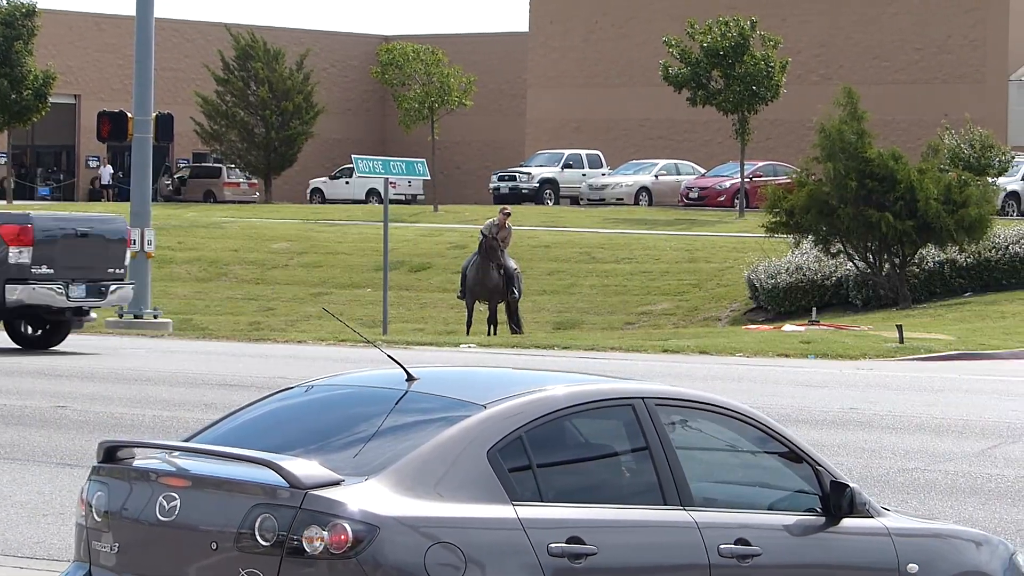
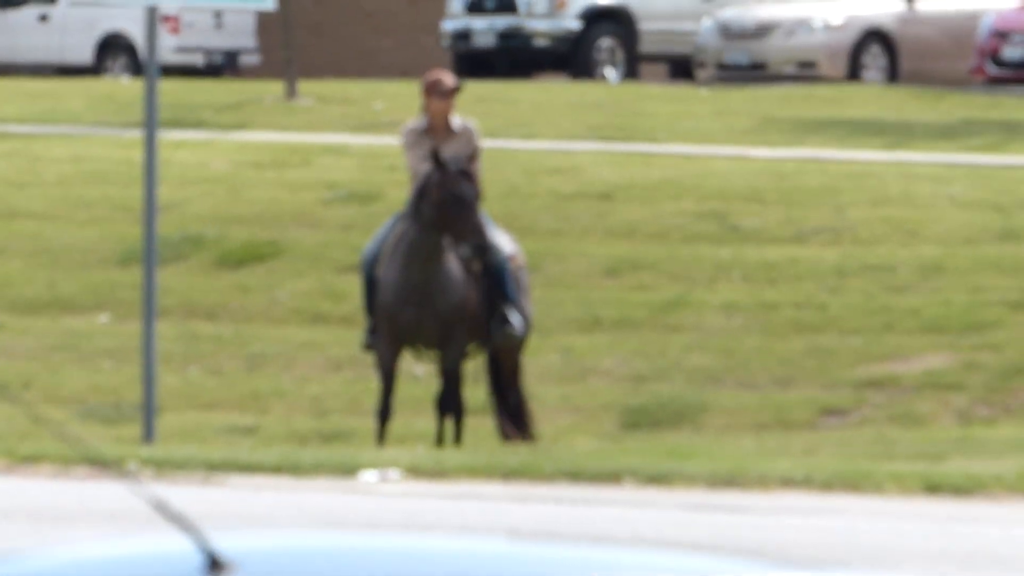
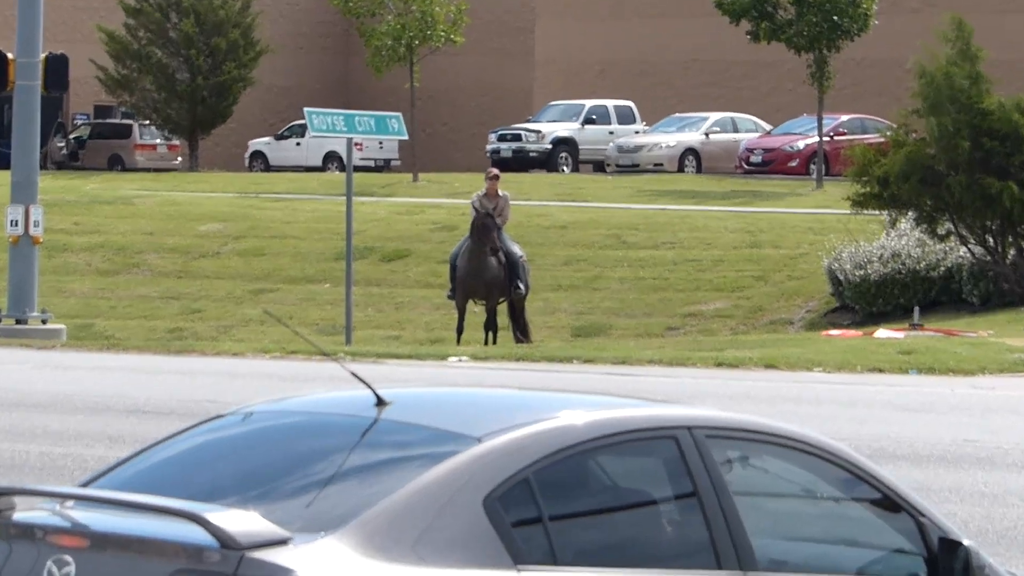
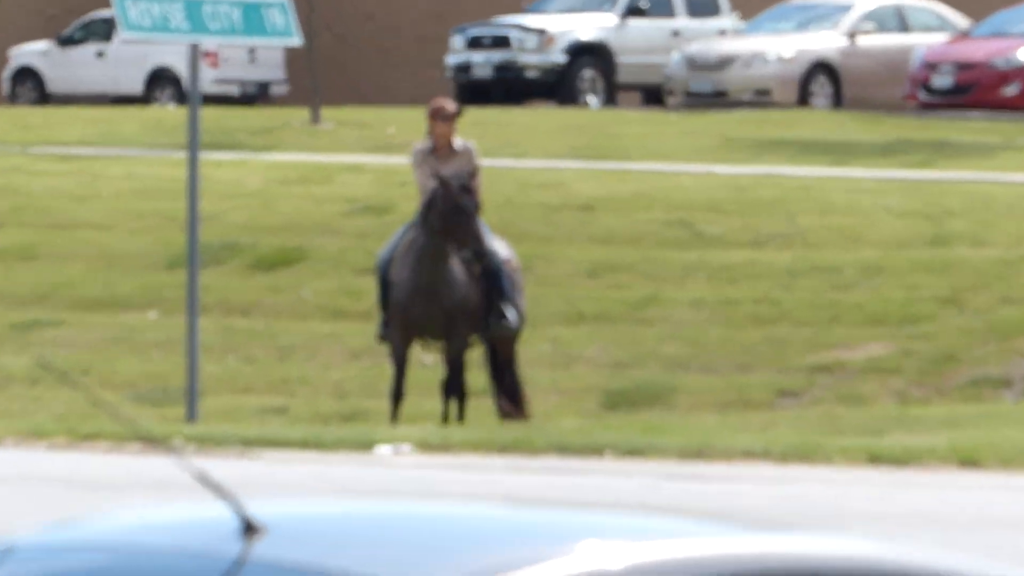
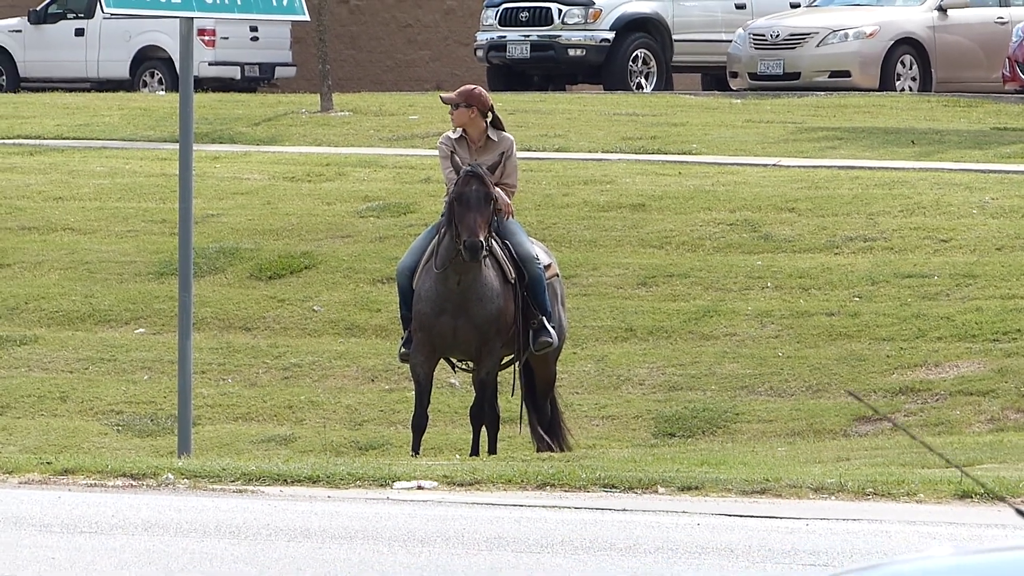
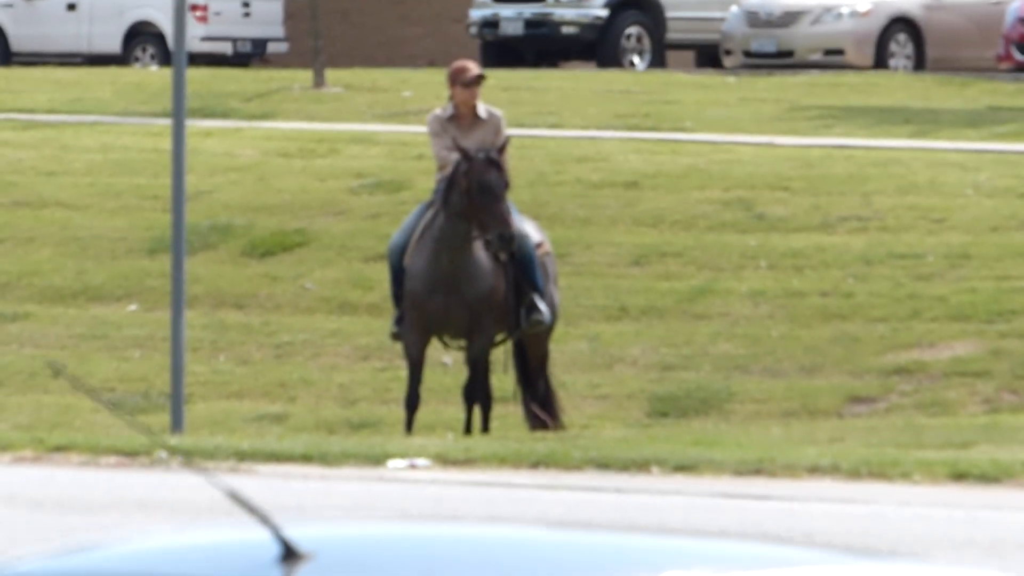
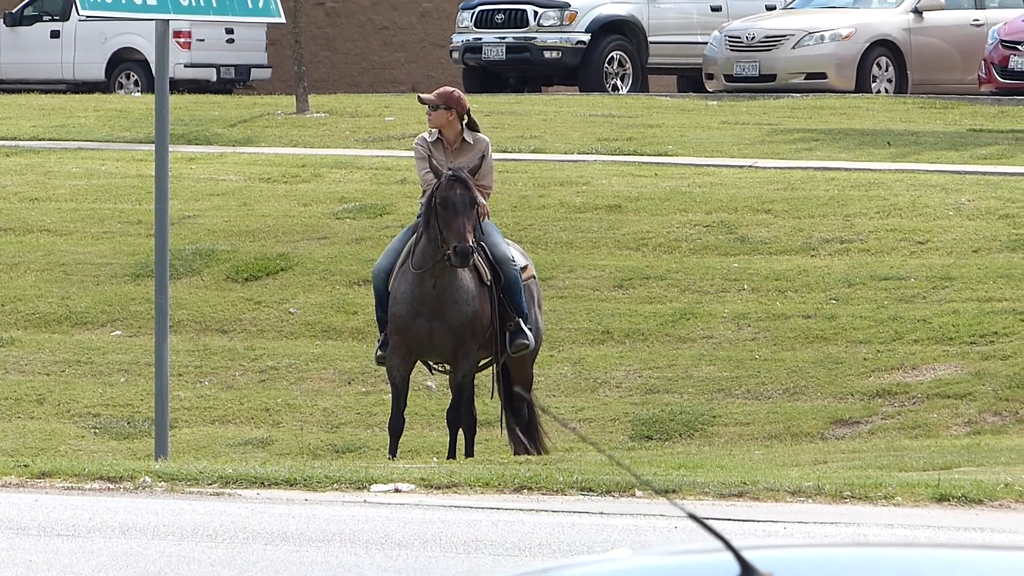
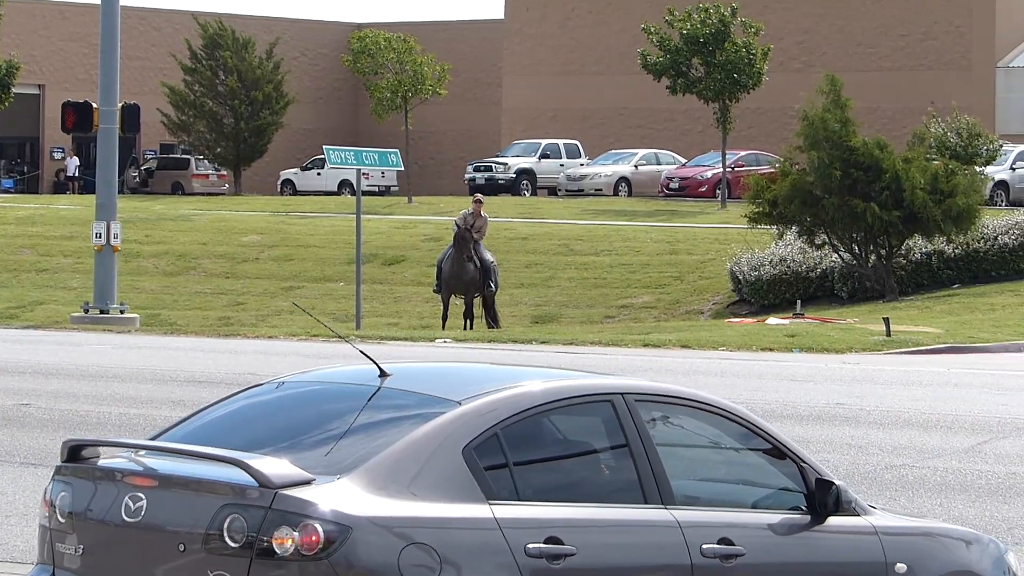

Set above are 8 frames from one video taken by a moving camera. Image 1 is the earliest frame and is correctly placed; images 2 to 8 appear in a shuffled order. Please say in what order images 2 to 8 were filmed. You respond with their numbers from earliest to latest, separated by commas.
8, 3, 4, 2, 6, 7, 5
